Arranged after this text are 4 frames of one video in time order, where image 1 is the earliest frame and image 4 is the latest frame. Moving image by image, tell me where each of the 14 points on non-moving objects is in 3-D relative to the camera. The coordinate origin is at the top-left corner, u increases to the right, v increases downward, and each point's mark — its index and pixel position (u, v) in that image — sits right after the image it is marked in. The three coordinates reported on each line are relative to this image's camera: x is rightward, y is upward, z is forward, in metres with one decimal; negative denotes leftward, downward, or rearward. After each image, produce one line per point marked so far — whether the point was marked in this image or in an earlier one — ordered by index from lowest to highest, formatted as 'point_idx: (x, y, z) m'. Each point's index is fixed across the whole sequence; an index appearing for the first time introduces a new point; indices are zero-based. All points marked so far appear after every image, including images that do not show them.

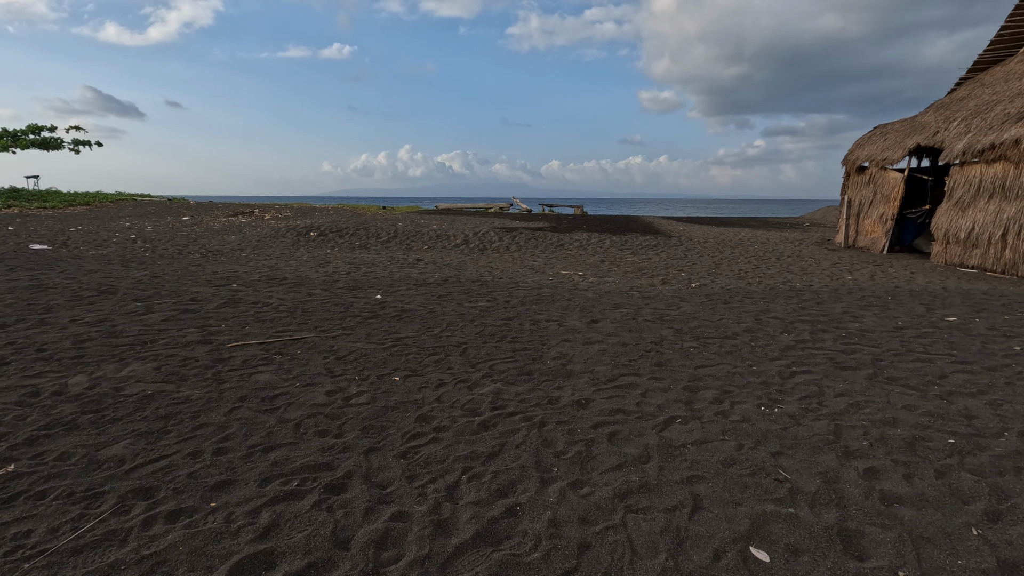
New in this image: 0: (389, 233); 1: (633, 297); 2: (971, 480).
0: (-4.2, +1.9, +18.2) m
1: (+2.0, -0.2, +9.0) m
2: (+2.9, -1.2, +3.4) m
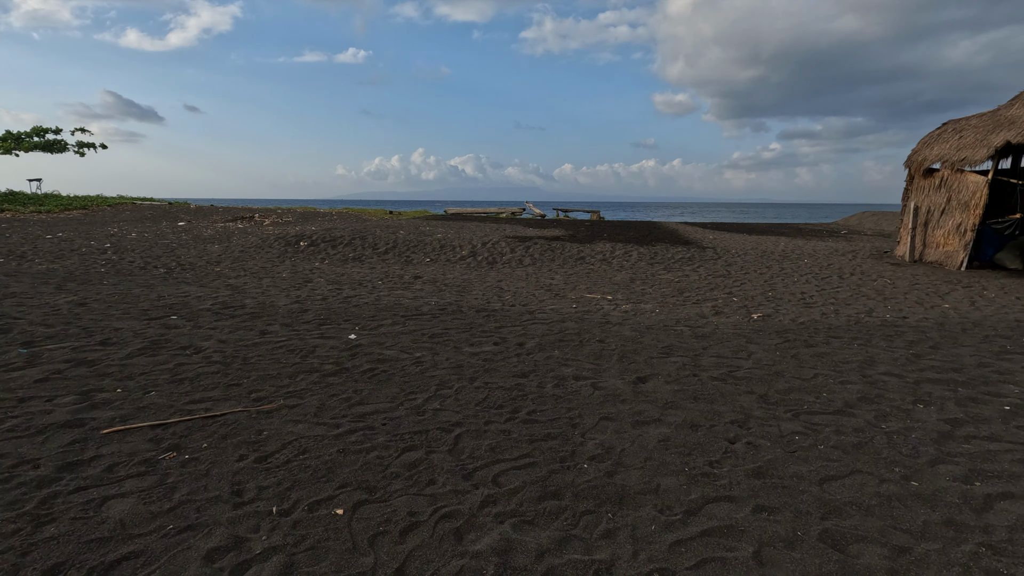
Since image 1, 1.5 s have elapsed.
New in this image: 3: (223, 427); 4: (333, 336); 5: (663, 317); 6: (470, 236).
0: (-3.8, +1.4, +16.2) m
1: (+2.2, -0.6, +6.9) m
2: (+3.0, -1.7, +1.4) m
3: (-2.2, -1.1, +4.1) m
4: (-2.1, -0.6, +6.4) m
5: (+2.2, -0.4, +7.9) m
6: (-1.4, +1.7, +18.0) m
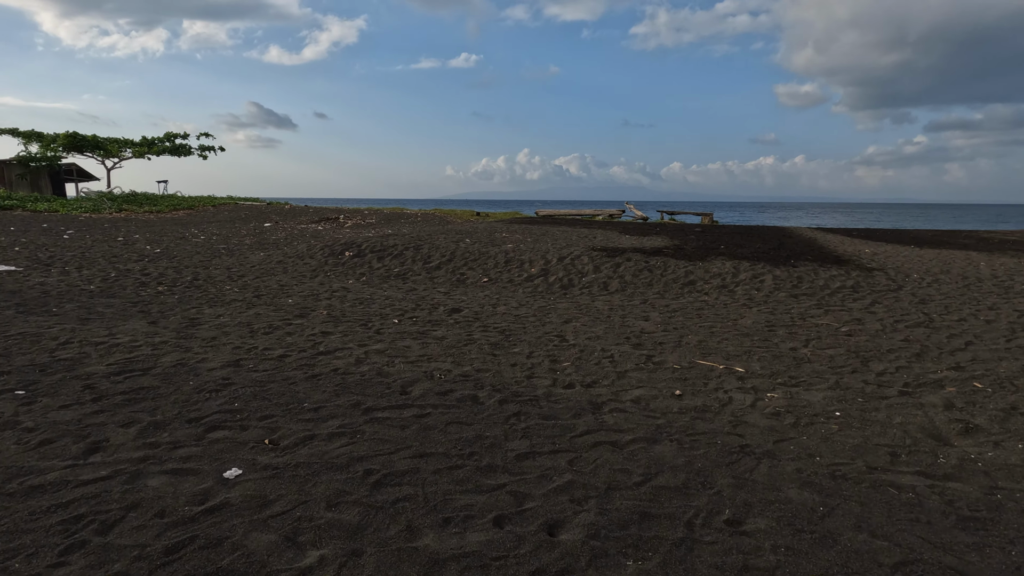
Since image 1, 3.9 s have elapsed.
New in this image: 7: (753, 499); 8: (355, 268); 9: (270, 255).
0: (-1.7, +0.8, +13.4) m
1: (+2.4, -1.3, +3.1) m
2: (+2.1, -2.4, -2.5) m
3: (-2.5, -1.6, +1.1) m
4: (-2.0, -1.1, +3.3) m
5: (+2.6, -1.1, +4.0) m
6: (+1.0, +1.1, +14.6) m
7: (+1.5, -1.3, +3.2) m
8: (-3.6, +0.5, +12.3) m
9: (-6.6, +0.9, +14.8) m
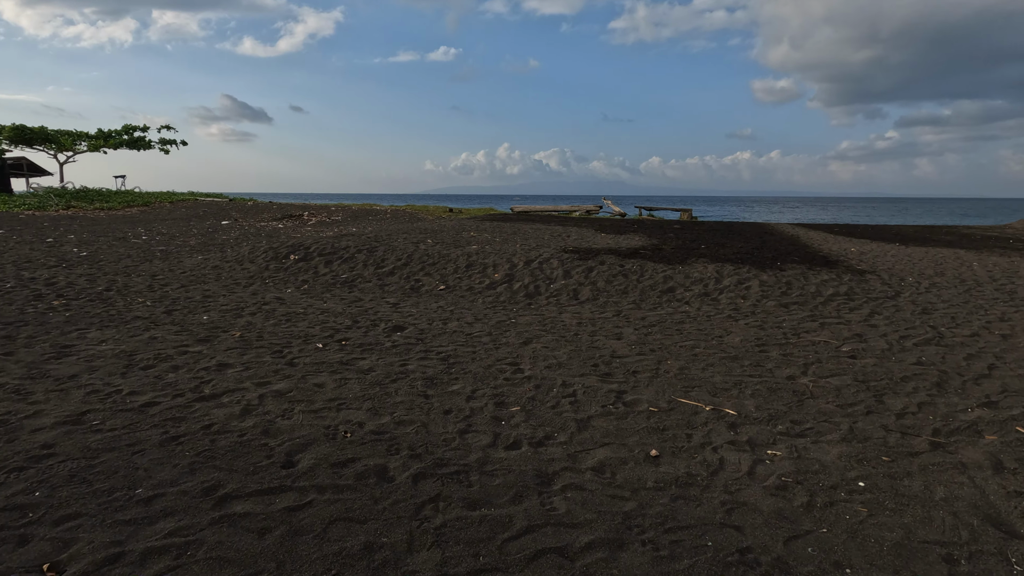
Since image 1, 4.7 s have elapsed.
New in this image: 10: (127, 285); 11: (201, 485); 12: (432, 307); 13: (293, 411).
0: (-2.5, +0.7, +12.1) m
1: (+2.0, -1.5, +2.0) m
2: (+1.9, -2.7, -3.6) m
3: (-2.9, -1.9, -0.1) m
4: (-2.4, -1.4, +2.1) m
5: (+2.1, -1.3, +2.9) m
6: (+0.1, +1.0, +13.4) m
7: (+1.0, -1.5, +2.1) m
8: (-4.4, +0.3, +10.9) m
9: (-7.5, +0.7, +13.3) m
10: (-7.2, +0.1, +10.1) m
11: (-1.8, -1.2, +3.3) m
12: (-1.3, -0.3, +8.6) m
13: (-1.7, -1.0, +4.3) m
